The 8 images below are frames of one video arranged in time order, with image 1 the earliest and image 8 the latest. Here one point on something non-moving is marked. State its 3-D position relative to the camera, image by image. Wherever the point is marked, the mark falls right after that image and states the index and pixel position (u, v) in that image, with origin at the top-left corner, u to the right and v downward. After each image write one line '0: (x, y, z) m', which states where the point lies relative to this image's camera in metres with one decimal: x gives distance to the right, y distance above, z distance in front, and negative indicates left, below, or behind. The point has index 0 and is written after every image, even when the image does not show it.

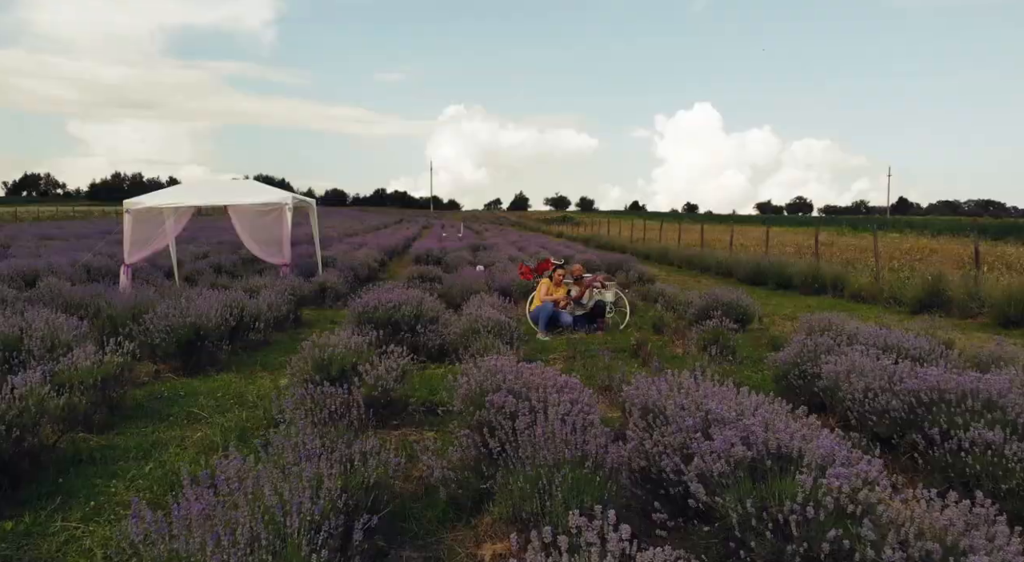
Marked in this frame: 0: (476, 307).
0: (-0.4, -0.3, +8.1) m
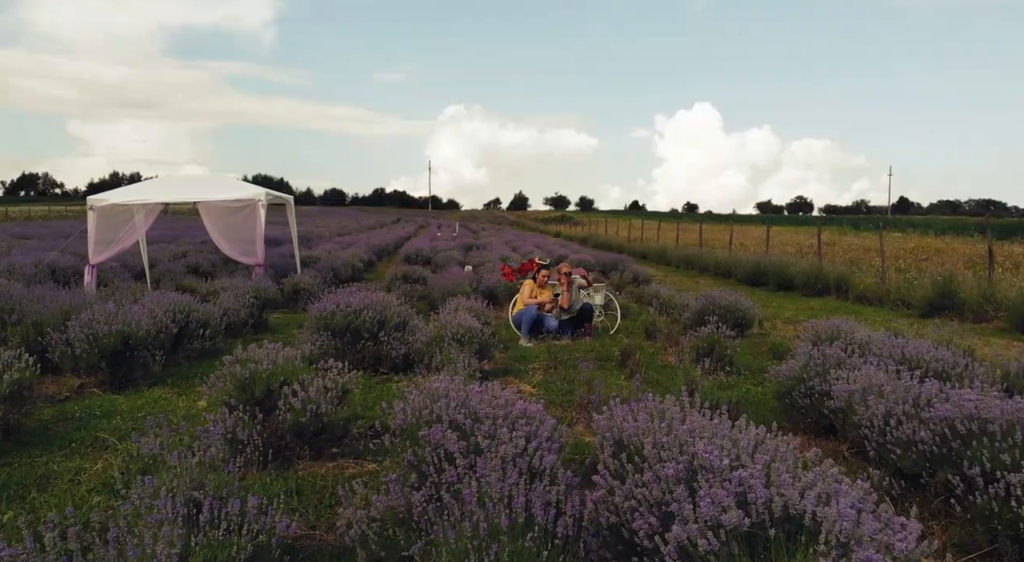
0: (-0.7, -0.3, +7.5) m
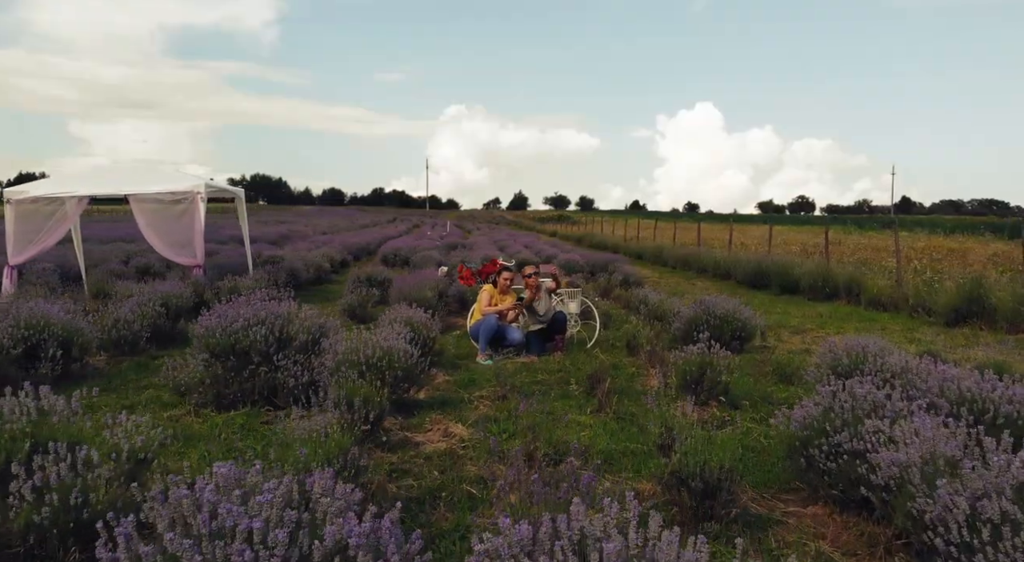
0: (-1.1, -0.4, +6.1) m
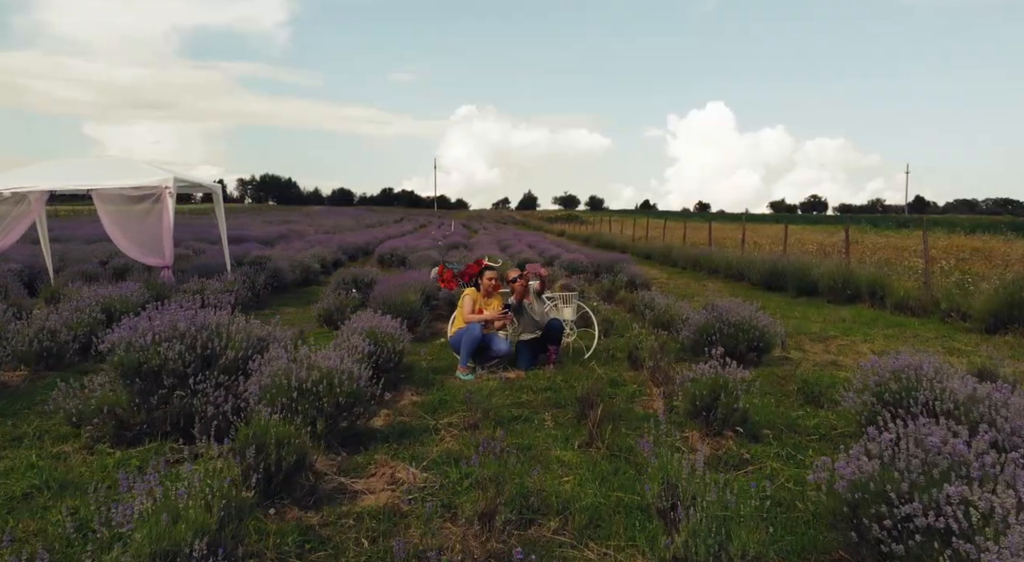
0: (-1.3, -0.4, +5.2) m
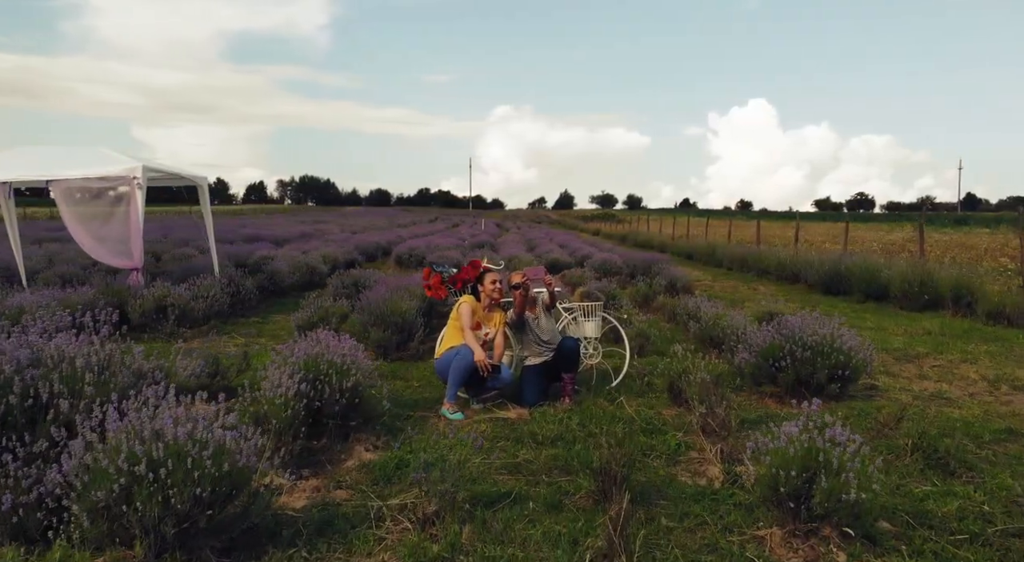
0: (-1.4, -0.5, +3.8) m
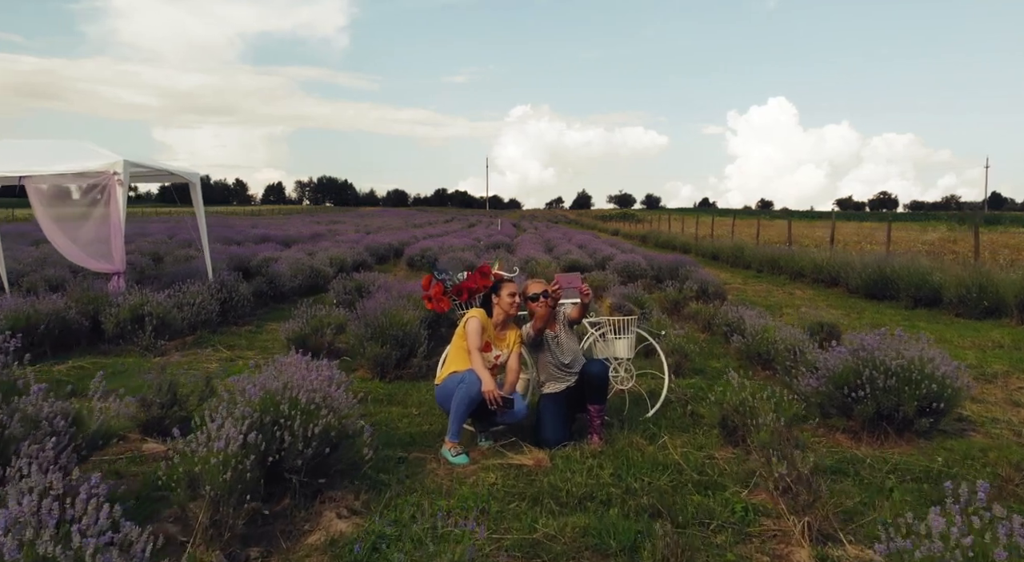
0: (-1.3, -0.6, +2.9) m
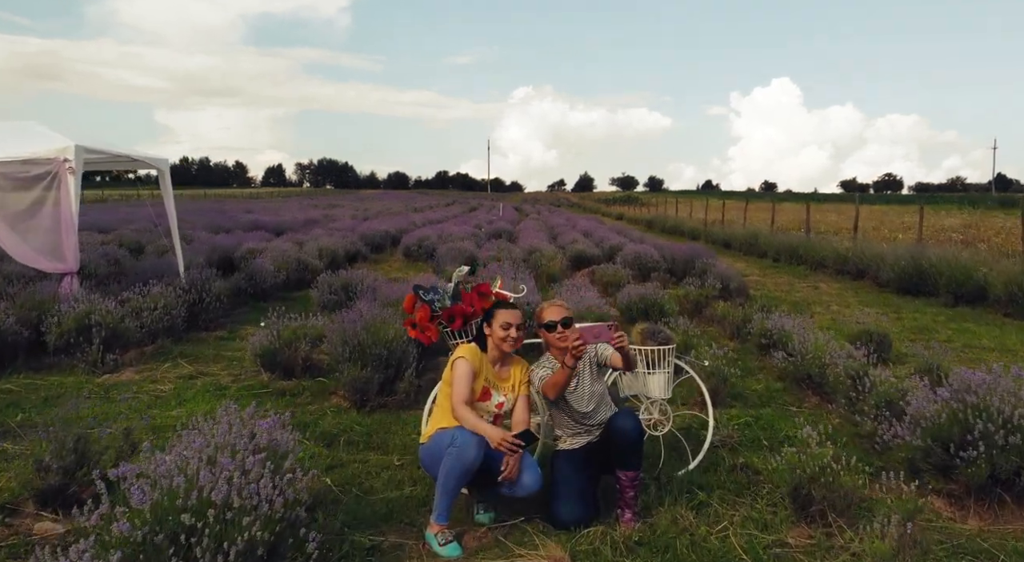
0: (-1.3, -0.7, +2.0) m
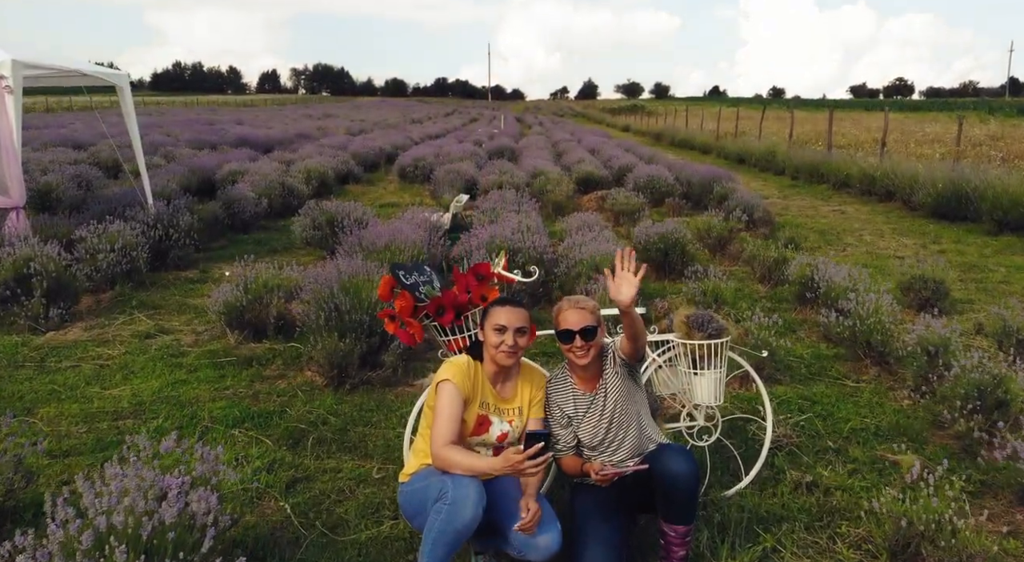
0: (-1.2, -0.8, +1.2) m
